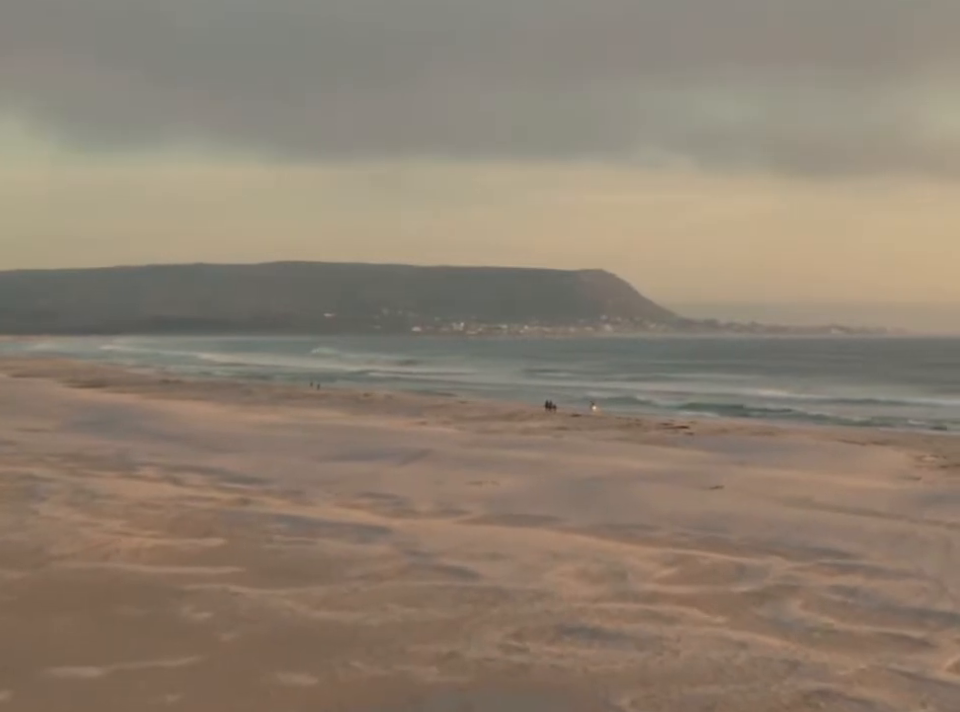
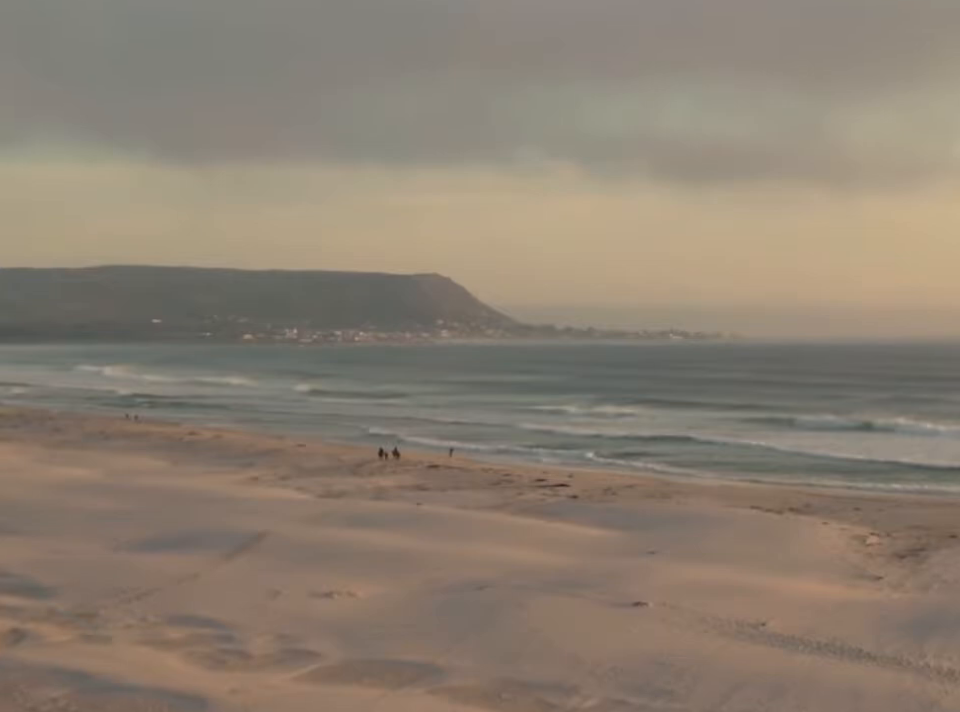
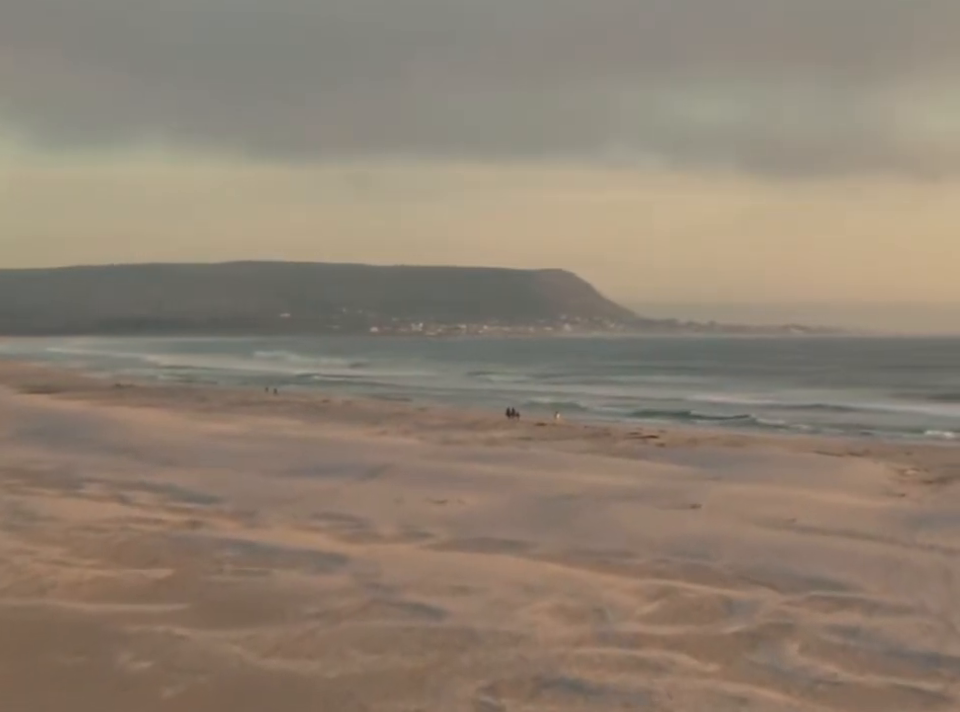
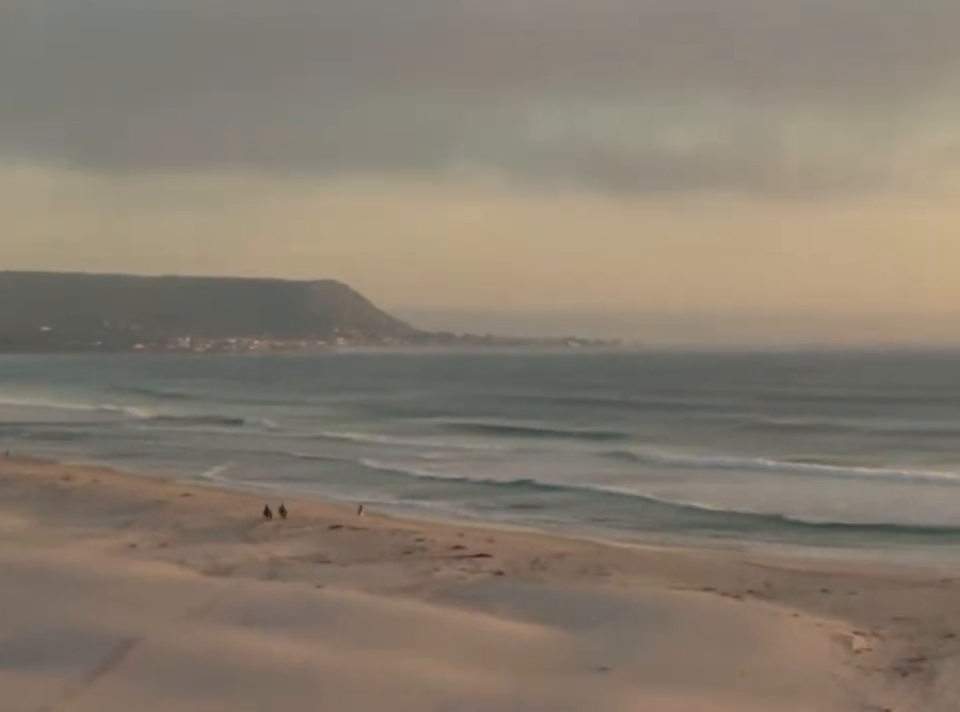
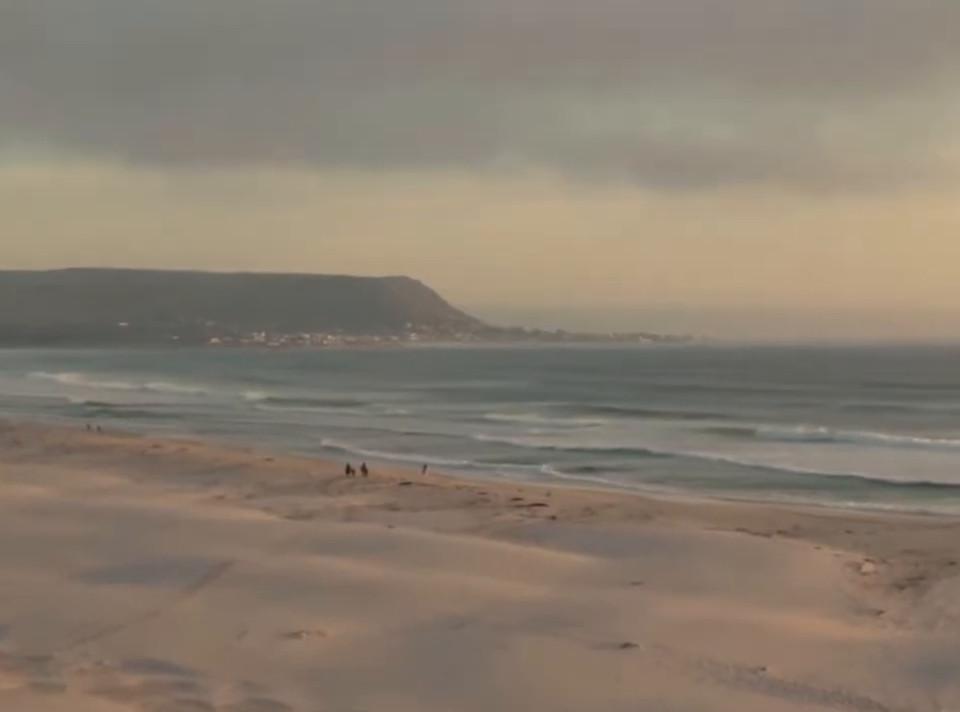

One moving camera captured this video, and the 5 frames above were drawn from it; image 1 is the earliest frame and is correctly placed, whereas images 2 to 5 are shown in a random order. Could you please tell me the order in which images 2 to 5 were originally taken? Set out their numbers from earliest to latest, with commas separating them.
3, 2, 5, 4
